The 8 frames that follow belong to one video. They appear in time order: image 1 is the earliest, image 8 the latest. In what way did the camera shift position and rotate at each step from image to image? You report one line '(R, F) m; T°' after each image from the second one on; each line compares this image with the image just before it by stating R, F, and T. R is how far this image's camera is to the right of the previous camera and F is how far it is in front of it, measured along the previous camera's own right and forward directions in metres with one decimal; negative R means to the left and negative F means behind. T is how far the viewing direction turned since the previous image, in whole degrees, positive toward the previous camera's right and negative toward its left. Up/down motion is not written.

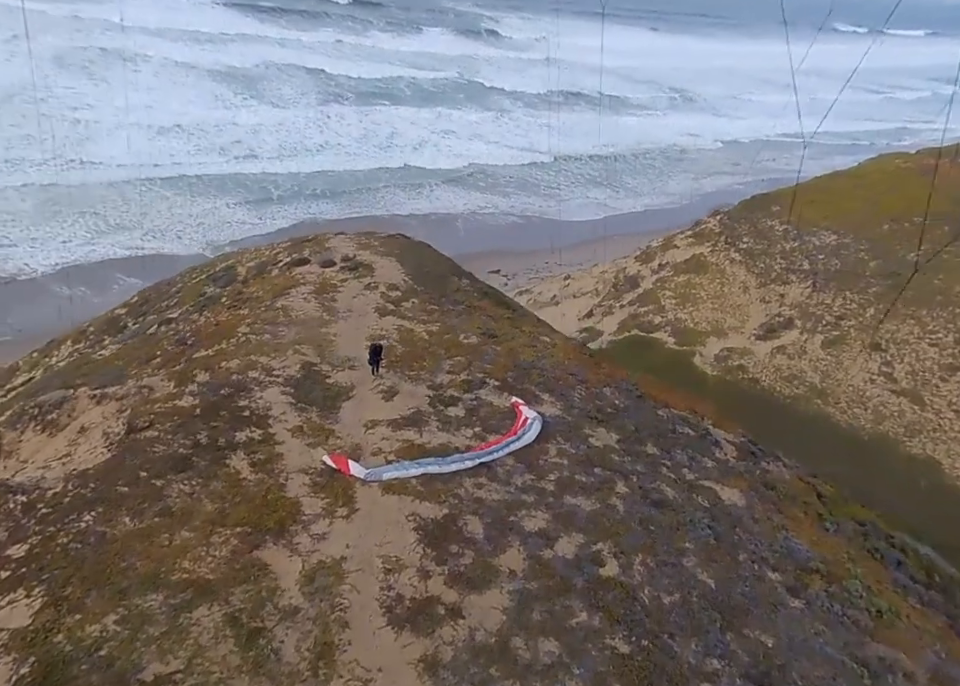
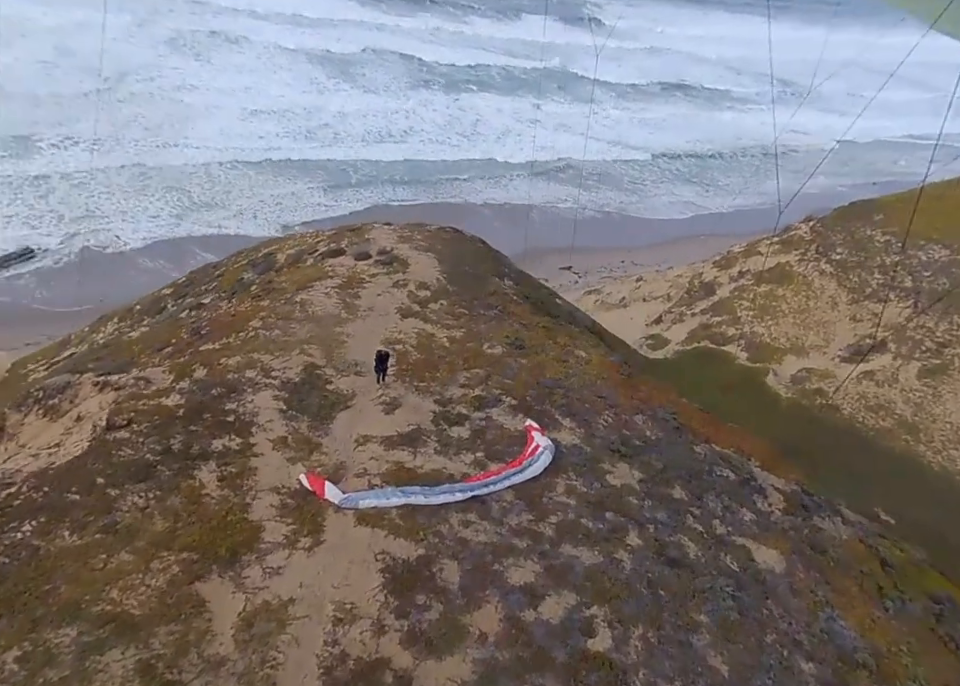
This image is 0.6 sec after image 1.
(+1.8, +2.4) m; -7°
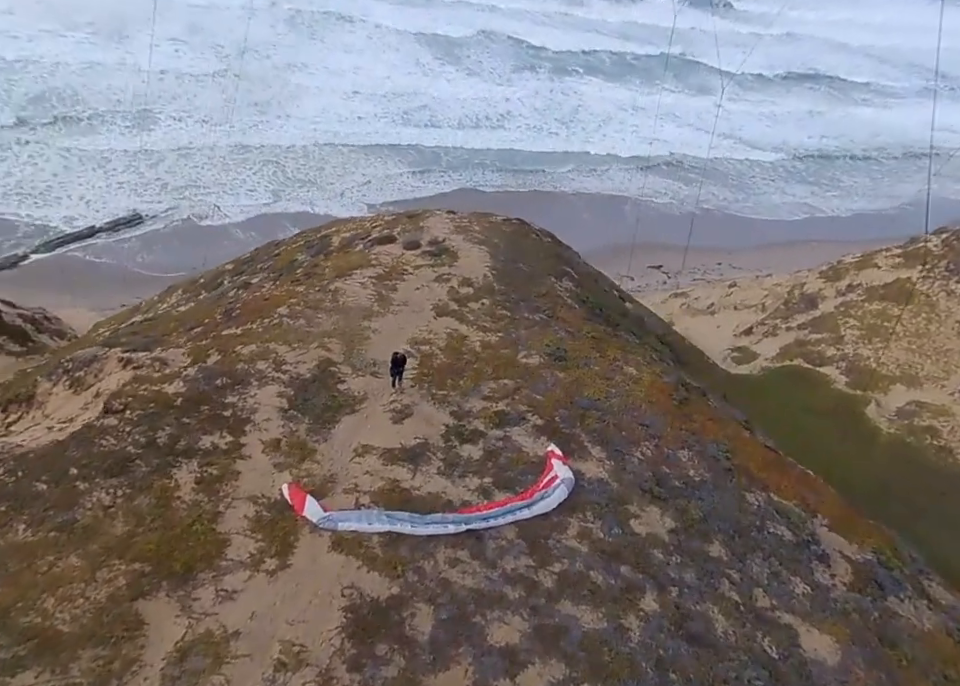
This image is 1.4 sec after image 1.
(+1.7, +2.2) m; -7°
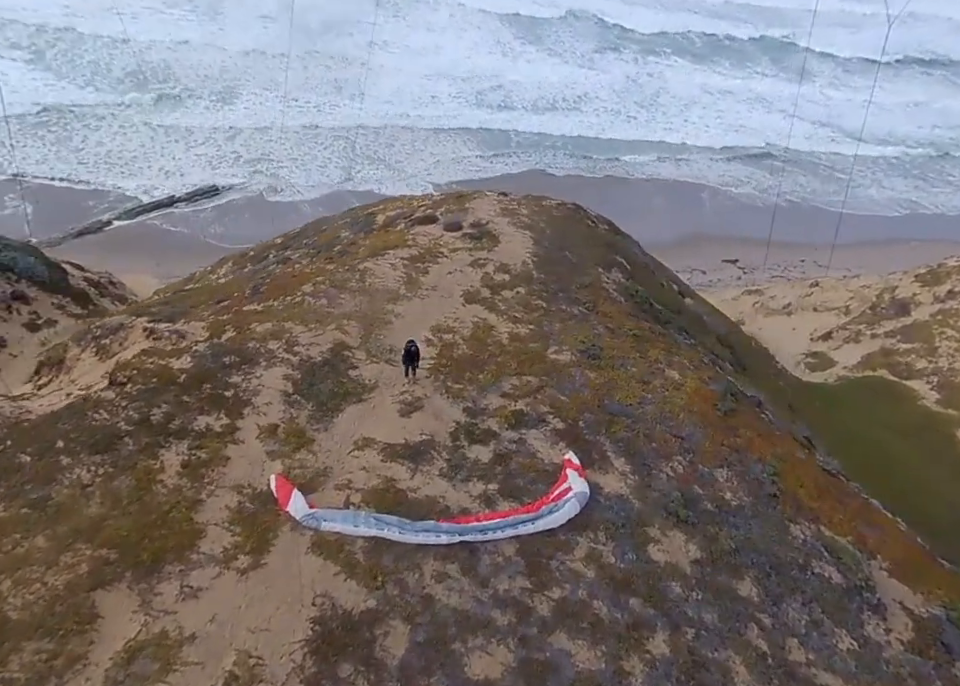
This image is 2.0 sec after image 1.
(+1.1, +1.5) m; -6°
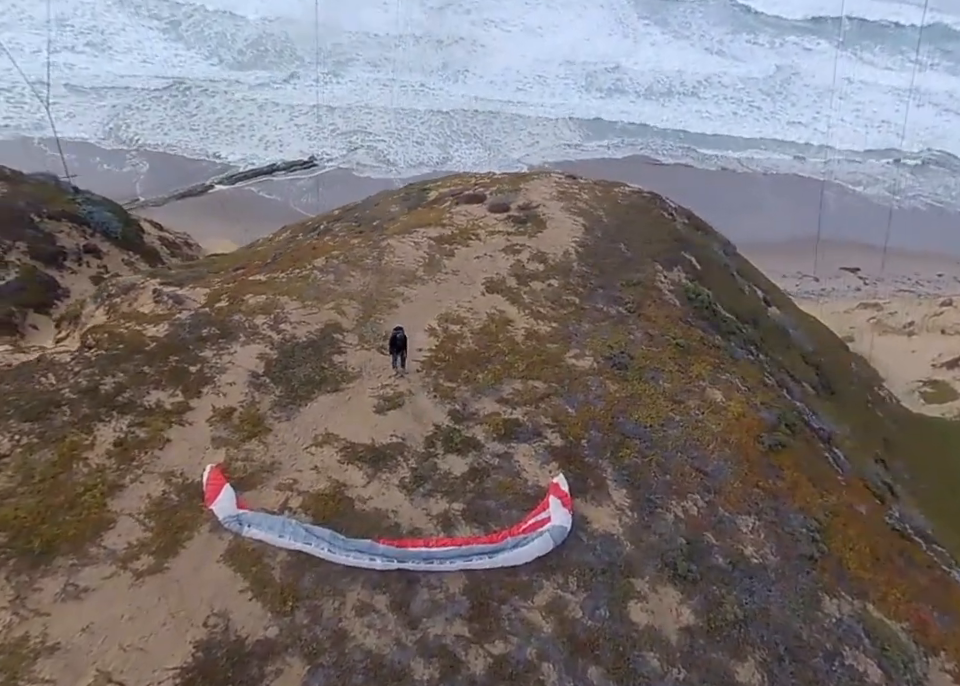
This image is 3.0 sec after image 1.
(+2.2, +2.3) m; -8°
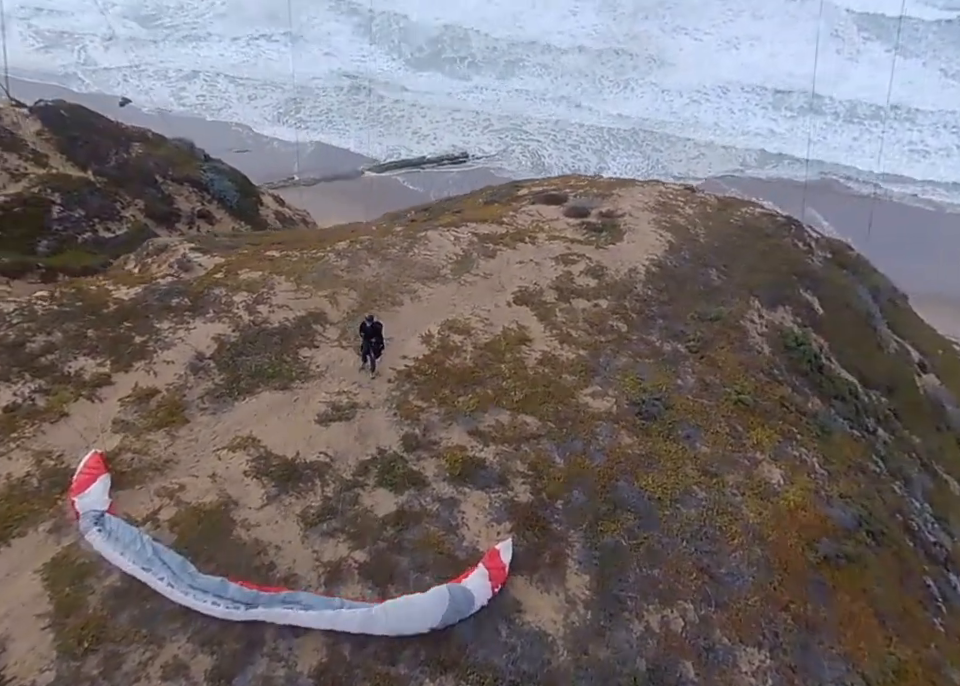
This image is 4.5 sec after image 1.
(+3.0, +3.1) m; -13°
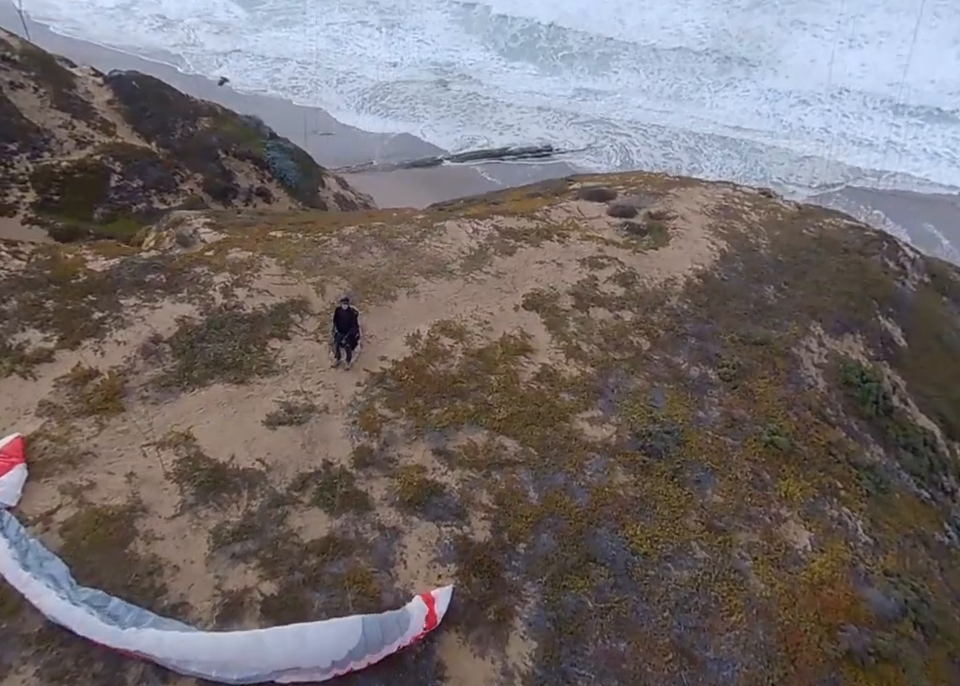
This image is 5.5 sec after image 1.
(+1.6, +1.7) m; -7°
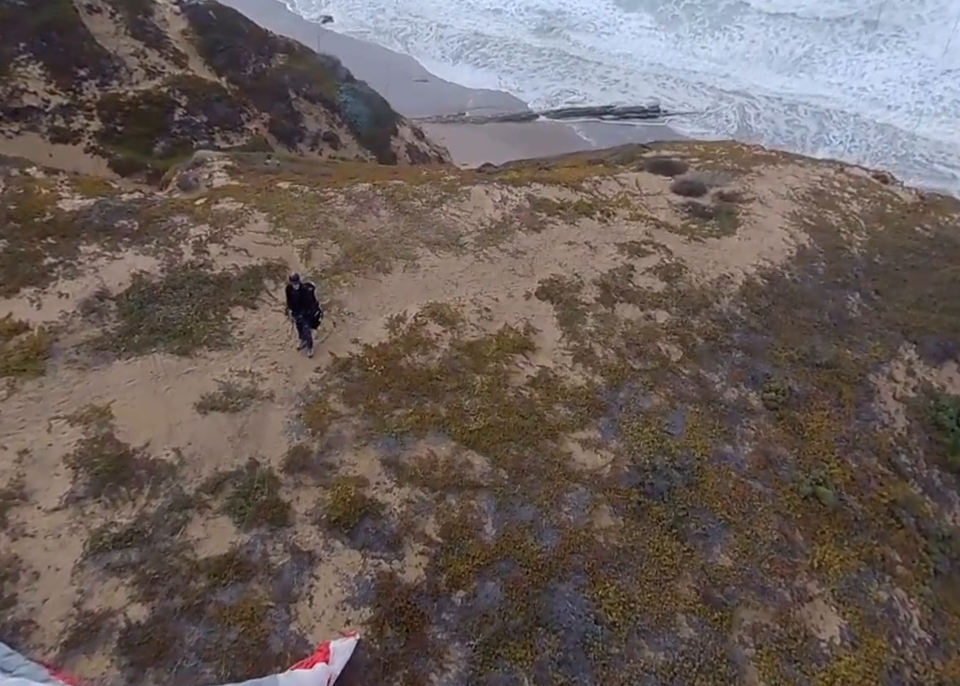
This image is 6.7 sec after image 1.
(+1.5, +2.0) m; -7°
